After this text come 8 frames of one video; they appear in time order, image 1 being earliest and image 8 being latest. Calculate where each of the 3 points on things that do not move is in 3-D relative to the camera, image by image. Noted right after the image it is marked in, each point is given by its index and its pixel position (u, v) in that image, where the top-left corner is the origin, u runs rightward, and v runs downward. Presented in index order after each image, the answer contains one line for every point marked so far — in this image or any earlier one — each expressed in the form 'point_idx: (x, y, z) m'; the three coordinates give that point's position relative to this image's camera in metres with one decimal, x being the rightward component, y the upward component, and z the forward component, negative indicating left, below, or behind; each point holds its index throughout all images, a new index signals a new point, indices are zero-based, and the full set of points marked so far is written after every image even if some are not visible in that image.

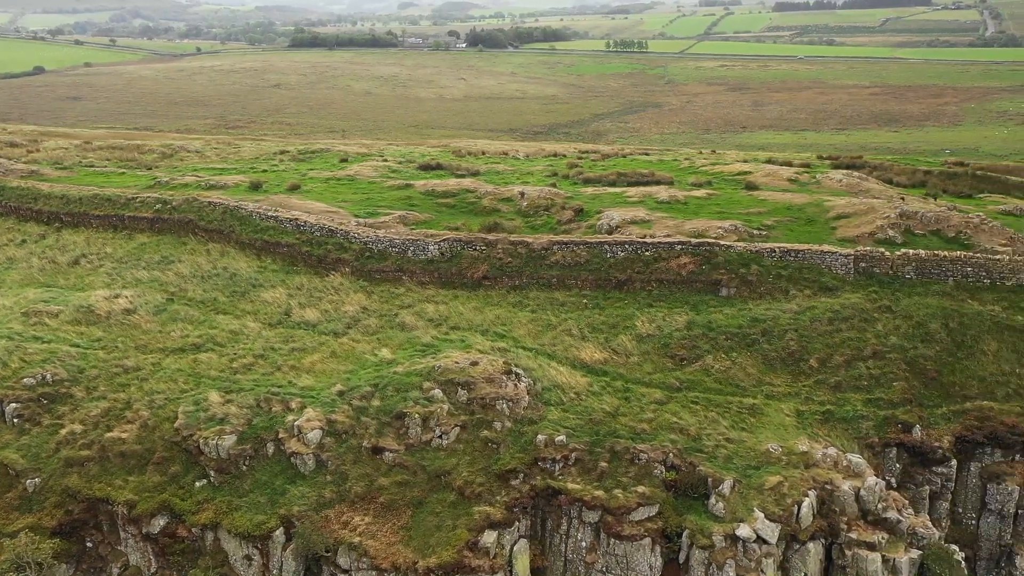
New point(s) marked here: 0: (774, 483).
0: (+6.5, -4.8, +19.7) m
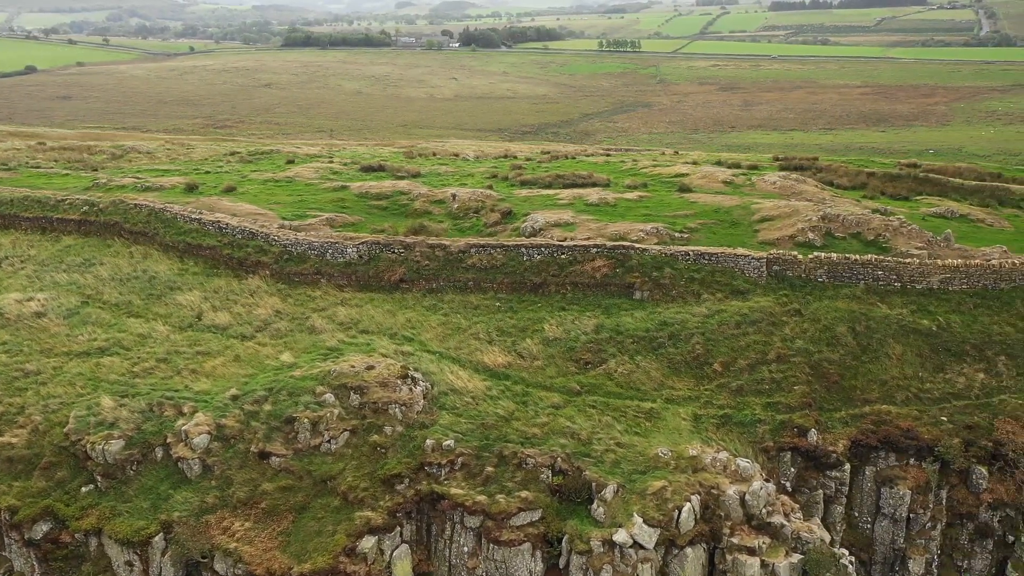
0: (+3.6, -4.9, +19.6) m
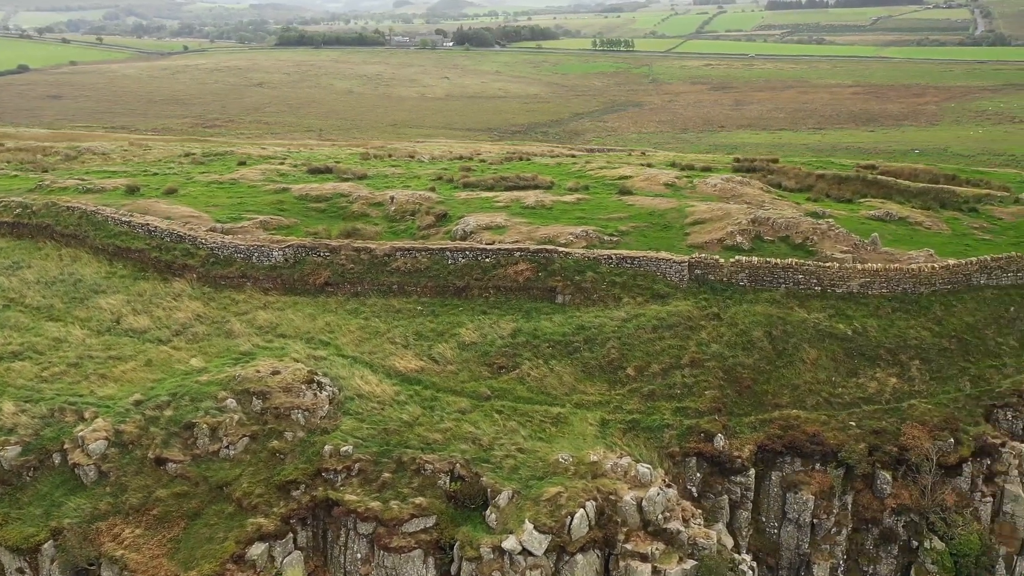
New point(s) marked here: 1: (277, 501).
0: (+1.0, -5.1, +19.6) m
1: (-5.8, -5.3, +19.6) m
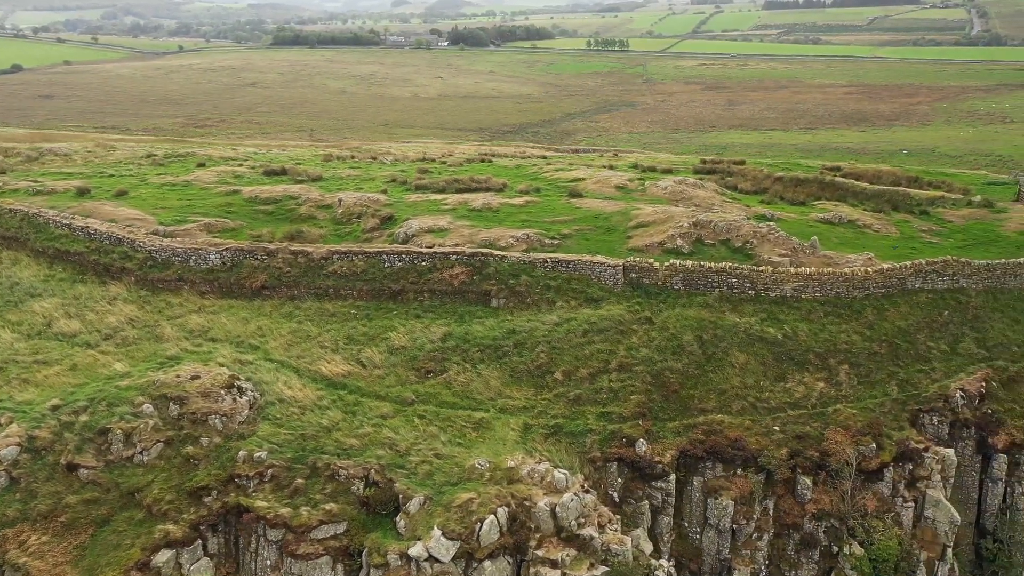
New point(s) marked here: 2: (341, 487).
0: (-1.2, -5.2, +19.5) m
1: (-8.0, -5.4, +19.5) m
2: (-4.3, -5.0, +20.0) m
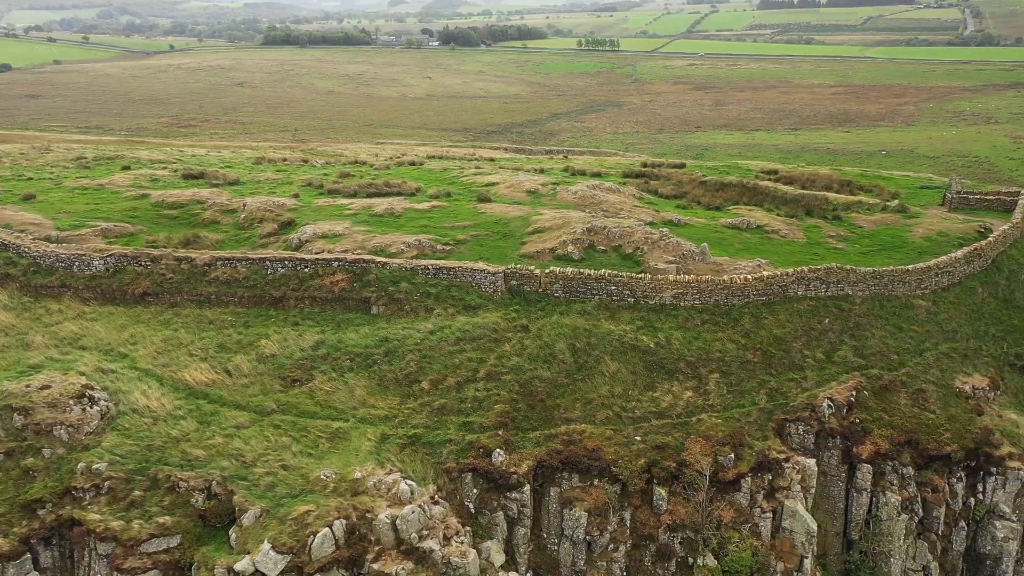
0: (-5.1, -5.4, +19.2) m
1: (-12.0, -5.6, +19.3) m
2: (-8.3, -5.3, +19.7) m
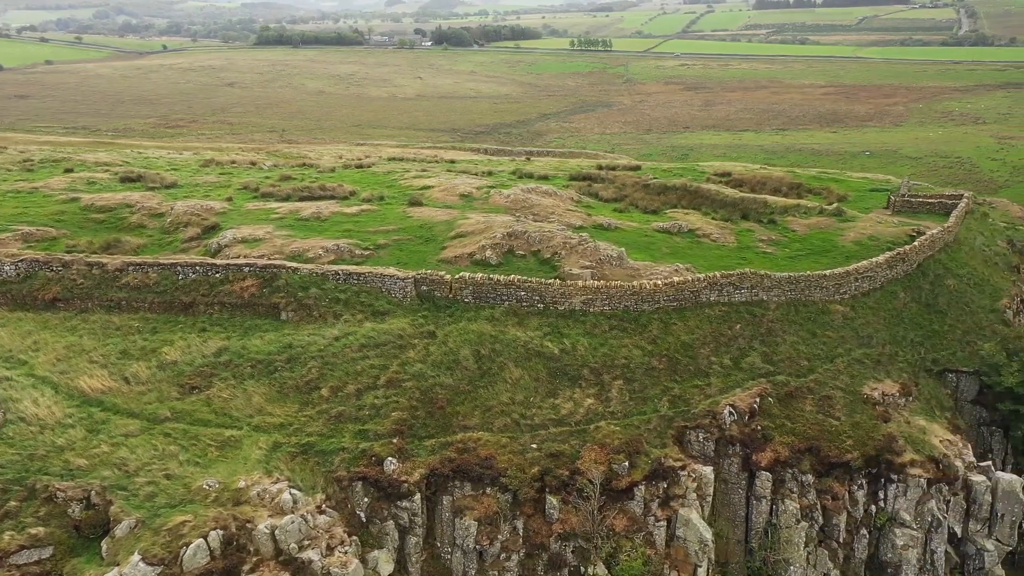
0: (-8.1, -5.6, +19.0) m
1: (-14.9, -5.8, +19.0) m
2: (-11.2, -5.4, +19.5) m
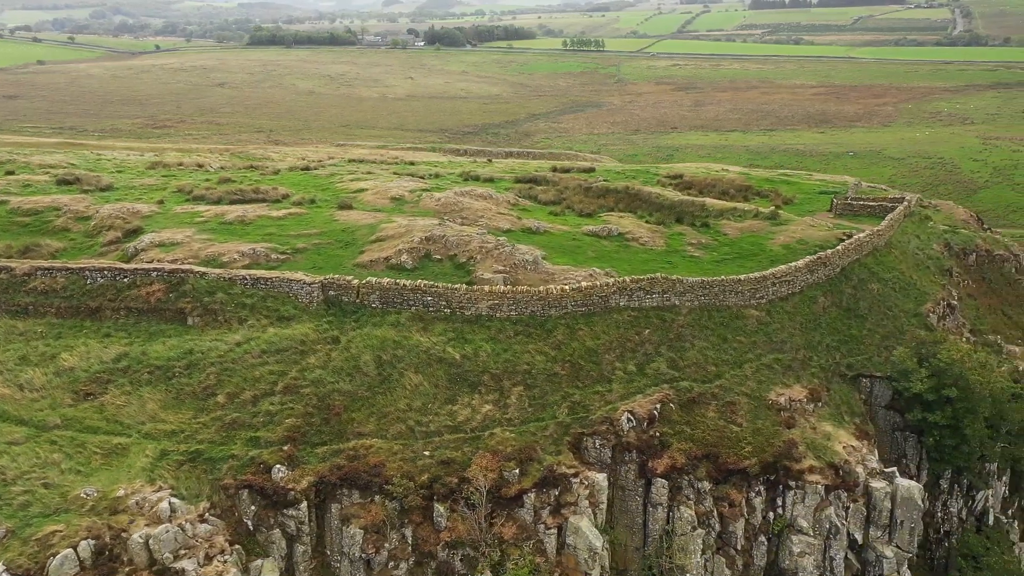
0: (-11.0, -5.8, +18.8) m
1: (-17.8, -6.0, +18.7) m
2: (-14.2, -5.6, +19.2) m
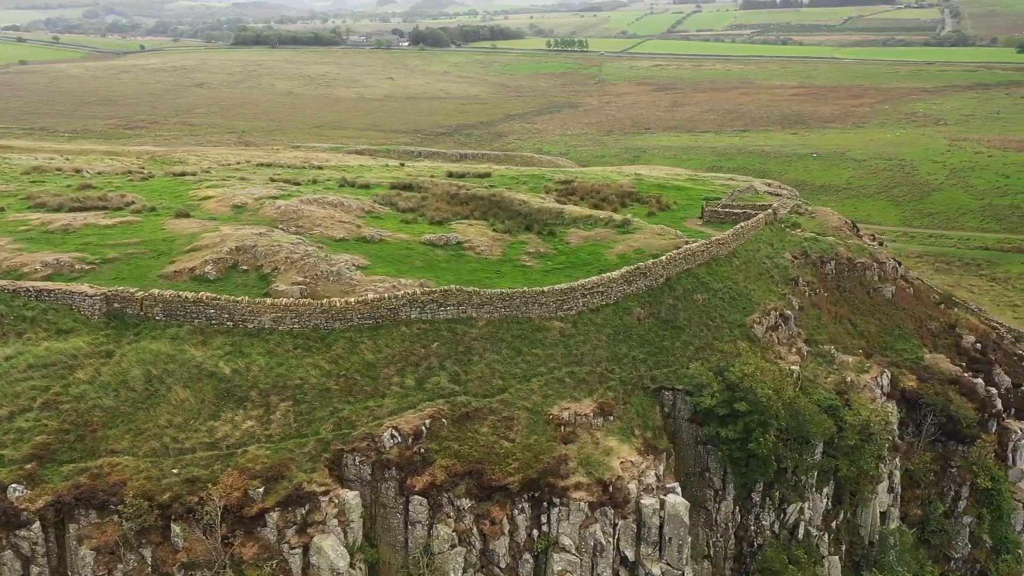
0: (-17.8, -6.2, +18.2) m
1: (-24.6, -6.4, +18.2) m
2: (-20.9, -6.0, +18.7) m
